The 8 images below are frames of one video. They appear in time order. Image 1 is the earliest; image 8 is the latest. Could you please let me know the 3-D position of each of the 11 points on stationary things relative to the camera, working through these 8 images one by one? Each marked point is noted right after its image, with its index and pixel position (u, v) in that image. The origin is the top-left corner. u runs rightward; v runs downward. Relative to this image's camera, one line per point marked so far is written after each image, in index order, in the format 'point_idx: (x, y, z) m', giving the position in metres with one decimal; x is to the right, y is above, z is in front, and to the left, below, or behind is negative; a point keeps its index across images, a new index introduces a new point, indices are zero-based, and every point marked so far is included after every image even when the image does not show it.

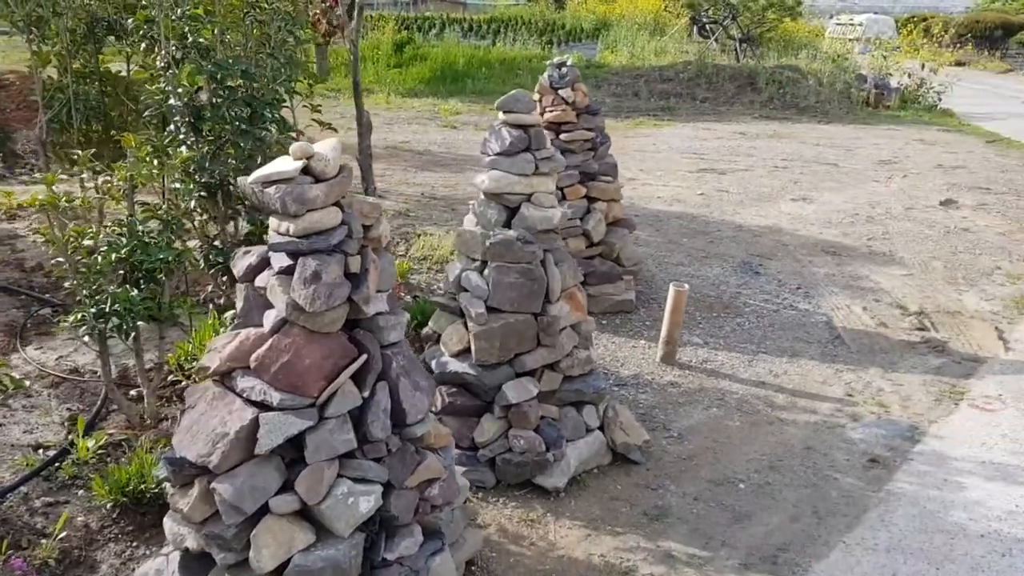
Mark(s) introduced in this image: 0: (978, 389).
0: (+2.4, -0.5, +4.6) m
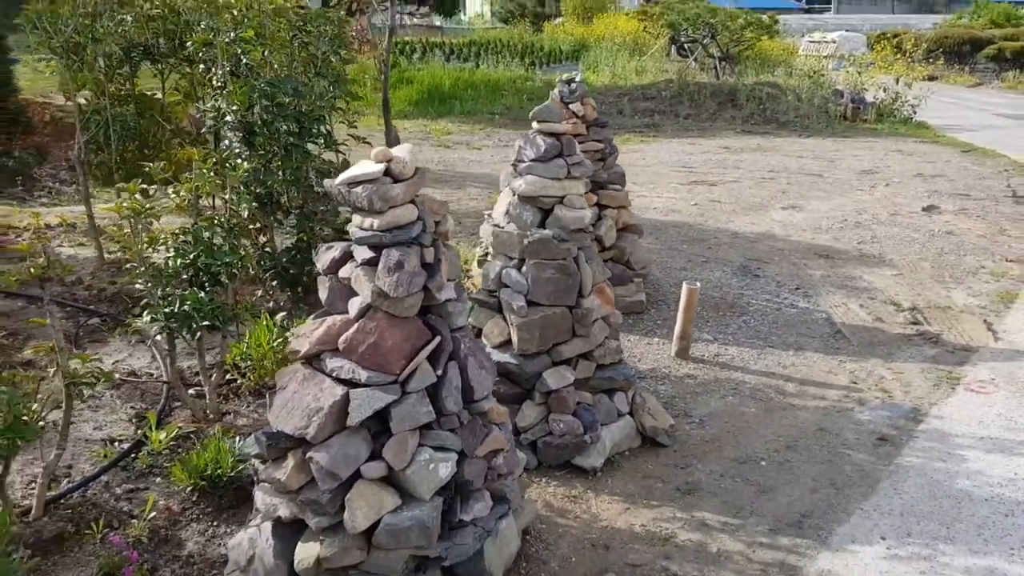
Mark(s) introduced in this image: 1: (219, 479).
0: (+2.6, -0.5, +4.9) m
1: (-1.1, -0.7, +3.2) m
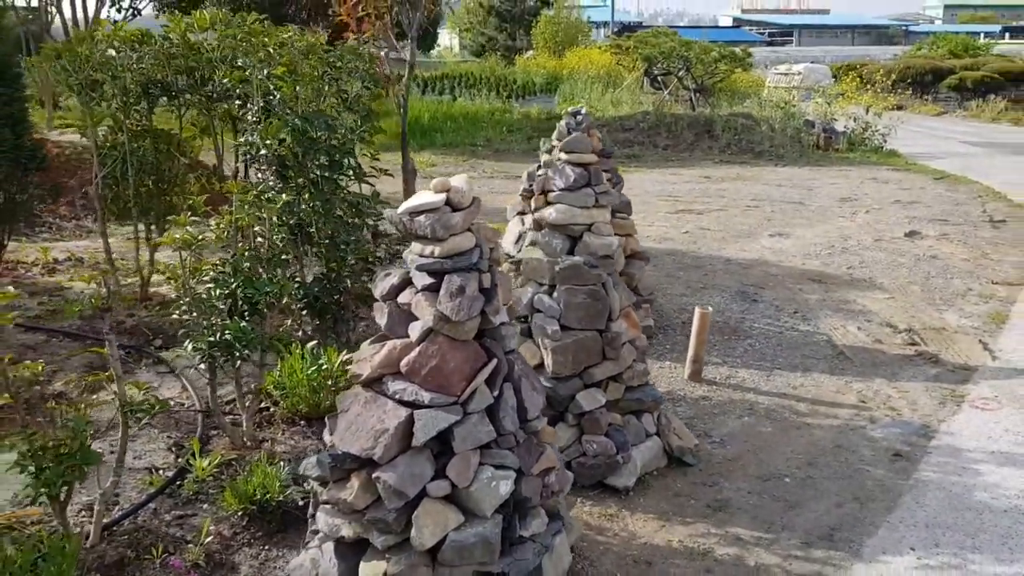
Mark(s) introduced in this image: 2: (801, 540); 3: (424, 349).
0: (+2.7, -0.6, +5.1) m
1: (-0.9, -0.8, +3.3) m
2: (+1.1, -1.0, +3.5) m
3: (-0.3, -0.2, +2.7) m
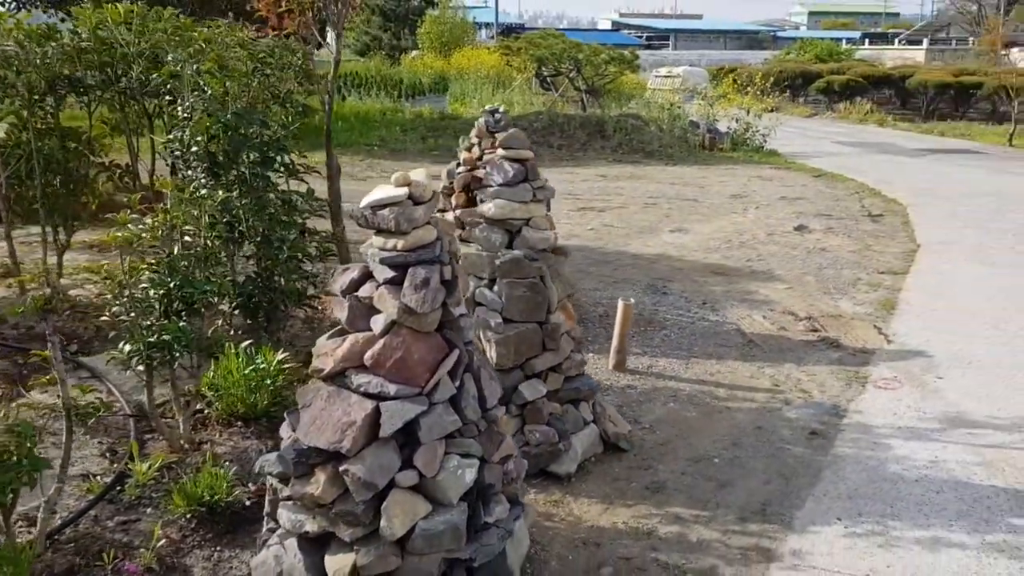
0: (+2.3, -0.5, +5.5) m
1: (-1.1, -0.8, +3.2) m
2: (+0.9, -0.9, +3.7) m
3: (-0.4, -0.2, +2.7) m
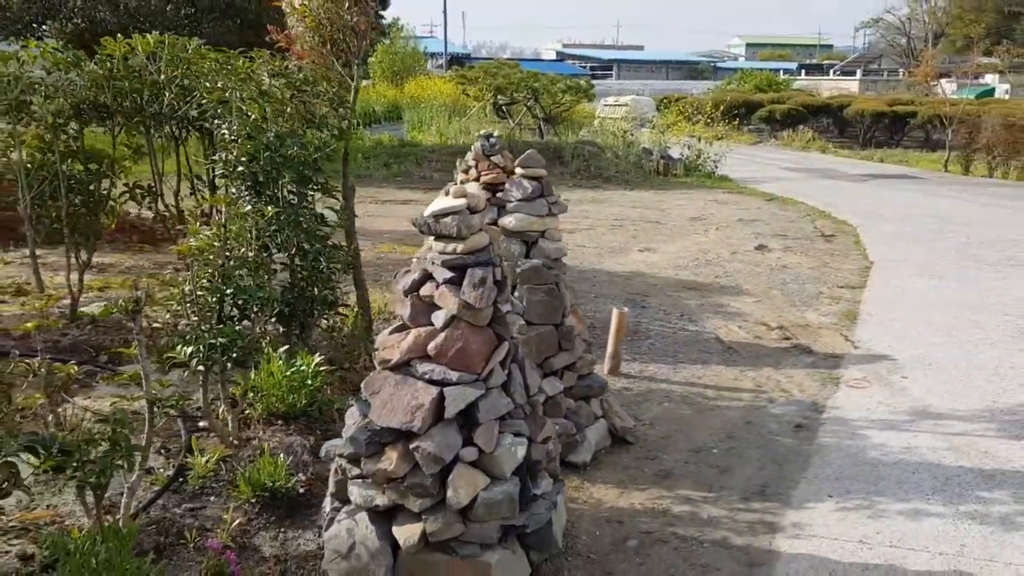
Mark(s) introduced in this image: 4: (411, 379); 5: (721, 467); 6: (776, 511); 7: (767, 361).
0: (+2.3, -0.6, +5.9) m
1: (-0.9, -0.8, +3.5) m
2: (+1.1, -1.0, +4.1) m
3: (-0.2, -0.2, +3.1) m
4: (-0.4, -0.3, +3.1) m
5: (+1.0, -0.9, +4.4) m
6: (+1.2, -1.0, +3.9) m
7: (+1.8, -0.5, +6.3) m
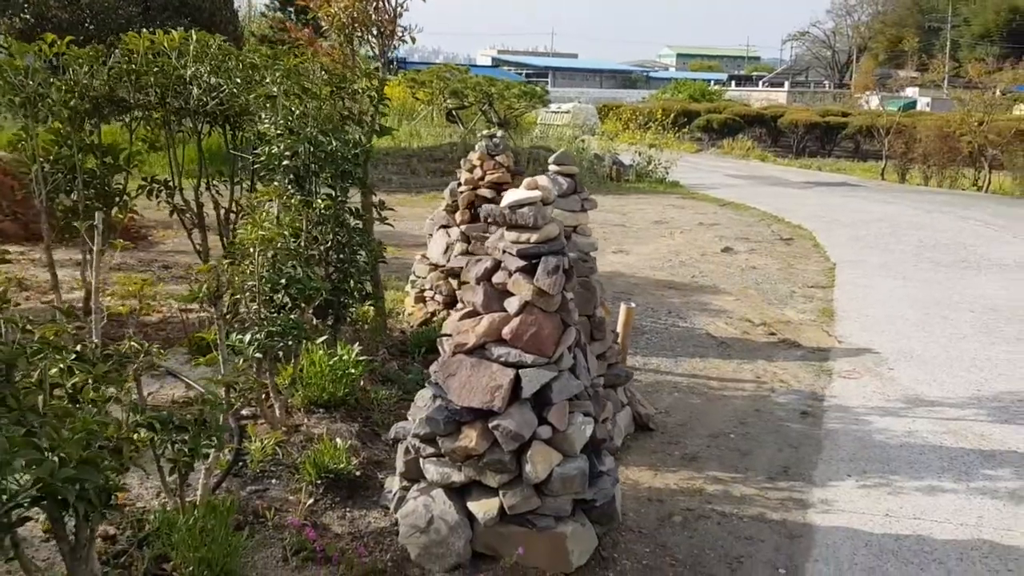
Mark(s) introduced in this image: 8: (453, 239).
0: (+2.3, -0.6, +6.3) m
1: (-0.7, -0.8, +3.6) m
2: (+1.2, -0.9, +4.3) m
3: (0.0, -0.1, +3.2) m
4: (-0.1, -0.3, +3.2) m
5: (+1.2, -0.9, +4.6) m
6: (+1.4, -0.9, +4.2) m
7: (+1.8, -0.5, +6.6) m
8: (-0.4, +0.3, +6.2) m
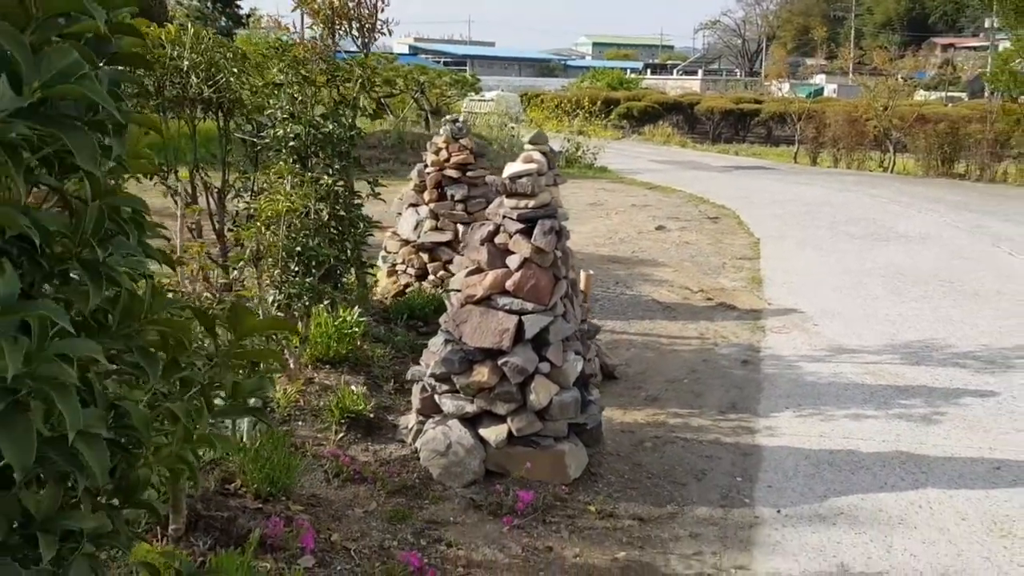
0: (+2.1, -0.3, +7.0) m
1: (-0.7, -0.6, +4.1) m
2: (+1.2, -0.7, +5.0) m
3: (+0.1, +0.1, +3.8) m
4: (-0.1, -0.1, +3.8) m
5: (+1.1, -0.6, +5.3) m
6: (+1.3, -0.7, +4.9) m
7: (+1.6, -0.2, +7.3) m
8: (-0.7, +0.5, +6.7) m
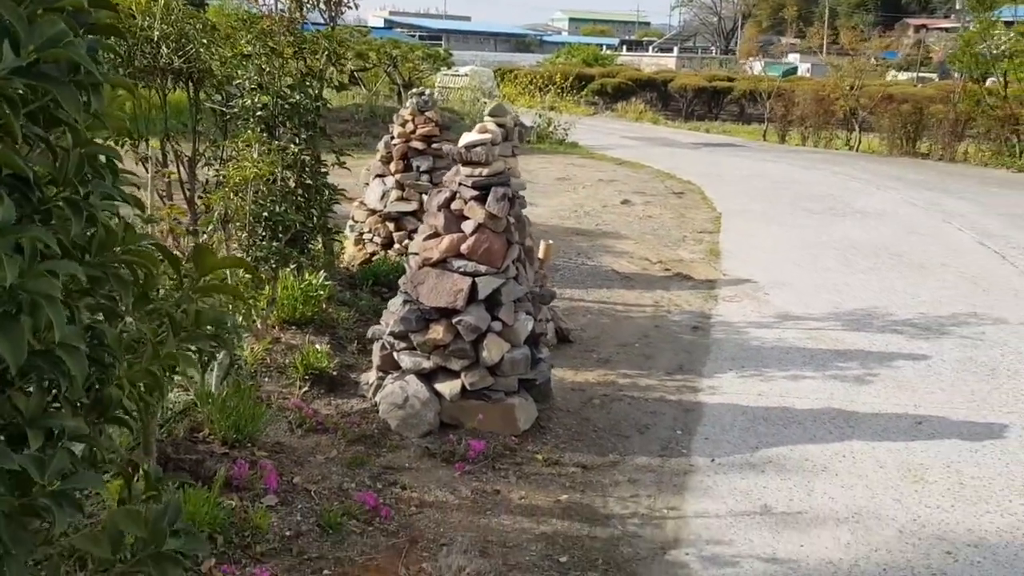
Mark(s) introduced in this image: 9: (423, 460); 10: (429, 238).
0: (+1.8, 0.0, +7.3) m
1: (-0.9, -0.4, +4.4) m
2: (+0.9, -0.5, +5.3) m
3: (-0.2, +0.2, +4.0) m
4: (-0.3, +0.1, +4.0) m
5: (+0.8, -0.4, +5.6) m
6: (+1.1, -0.5, +5.2) m
7: (+1.3, 0.0, +7.6) m
8: (-1.0, +0.8, +6.9) m
9: (-0.4, -0.7, +3.8) m
10: (-0.4, +0.2, +4.3) m
